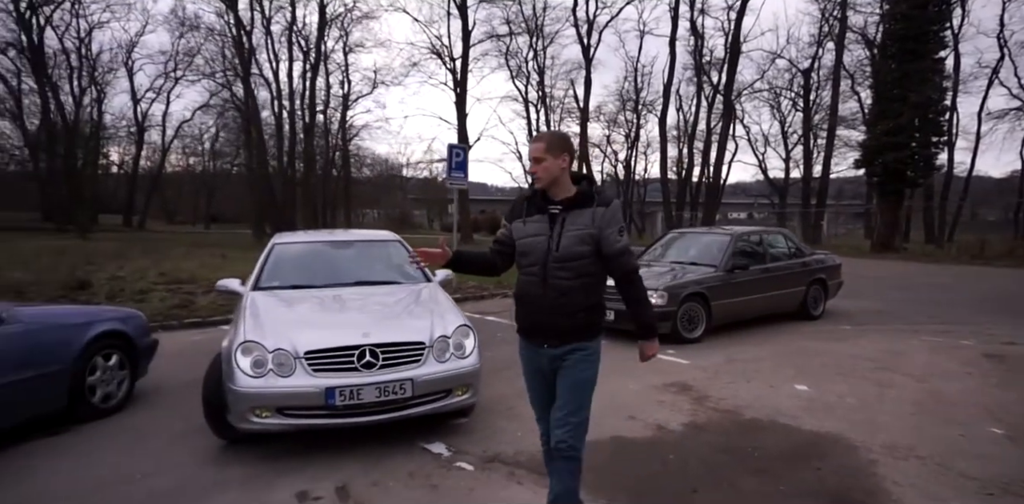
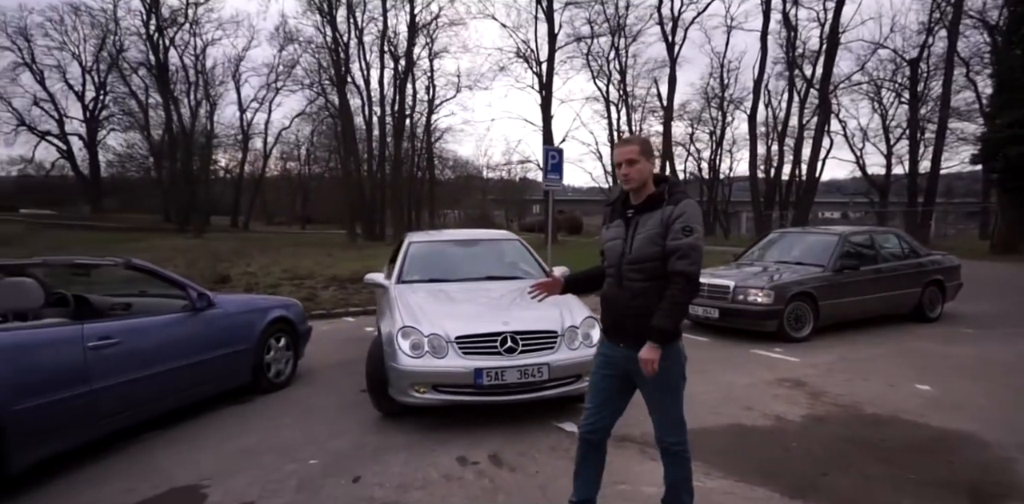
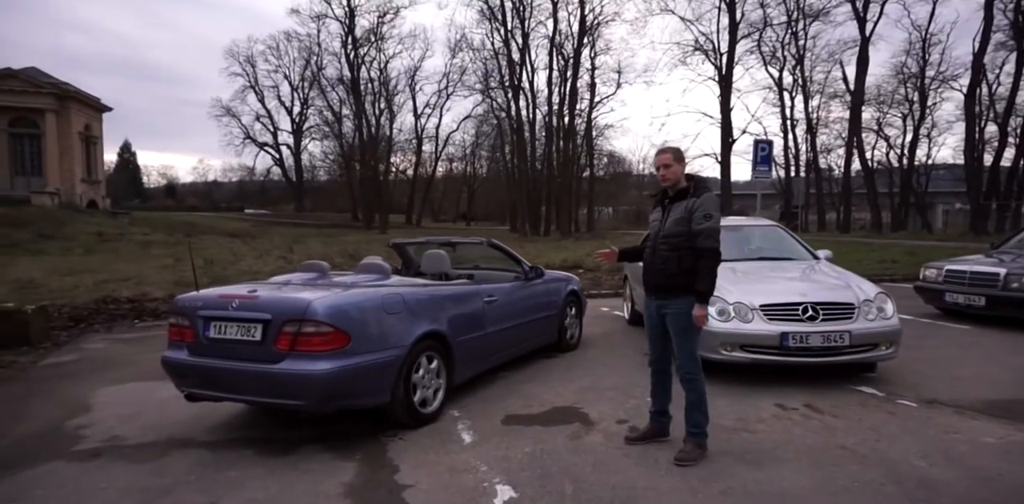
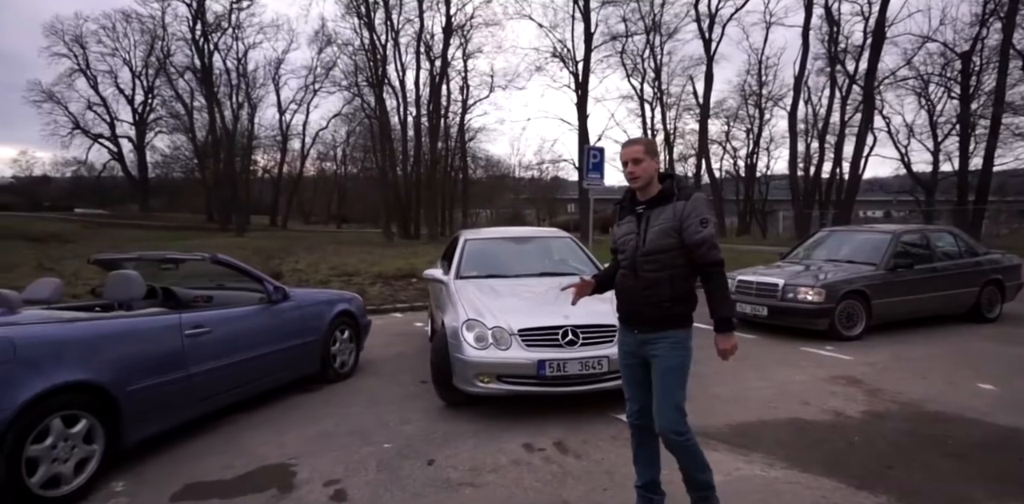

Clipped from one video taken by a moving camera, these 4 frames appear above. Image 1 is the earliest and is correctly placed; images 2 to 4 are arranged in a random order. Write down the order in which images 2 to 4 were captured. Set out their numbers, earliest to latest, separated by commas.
2, 4, 3
